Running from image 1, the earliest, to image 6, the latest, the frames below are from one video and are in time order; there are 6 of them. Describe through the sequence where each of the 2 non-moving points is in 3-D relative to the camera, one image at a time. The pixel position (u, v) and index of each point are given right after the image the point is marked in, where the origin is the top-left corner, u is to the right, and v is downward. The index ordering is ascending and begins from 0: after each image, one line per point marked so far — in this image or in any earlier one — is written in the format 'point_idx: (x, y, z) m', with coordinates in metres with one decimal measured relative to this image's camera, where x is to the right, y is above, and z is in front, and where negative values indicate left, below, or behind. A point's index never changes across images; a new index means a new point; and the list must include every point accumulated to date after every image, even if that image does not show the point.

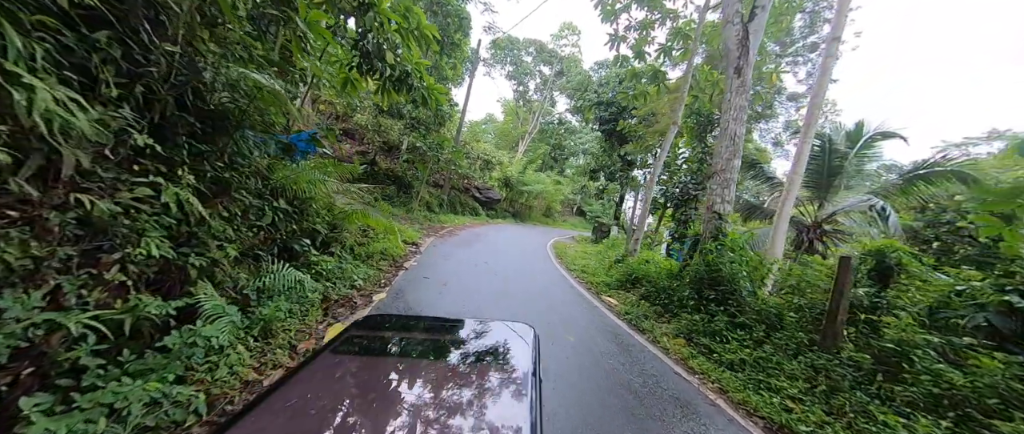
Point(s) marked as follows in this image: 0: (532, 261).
0: (+0.5, -1.3, +10.6) m
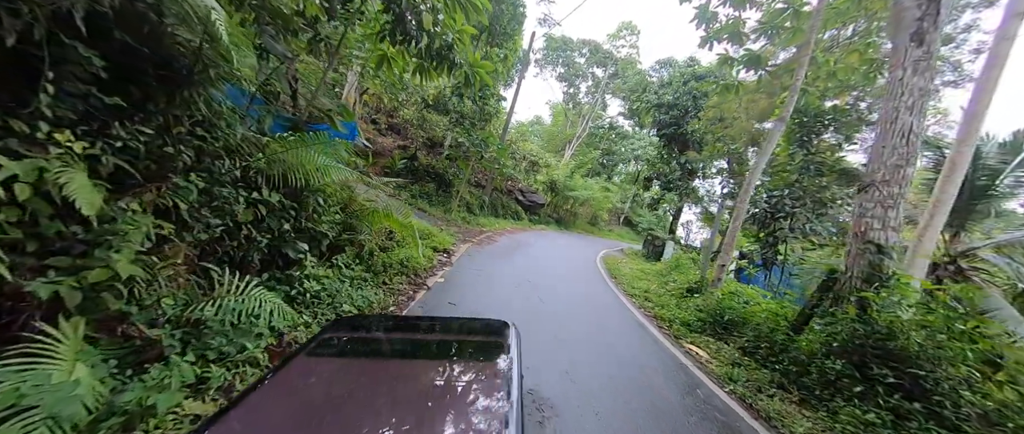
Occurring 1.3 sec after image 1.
0: (+1.8, -1.6, +9.1) m
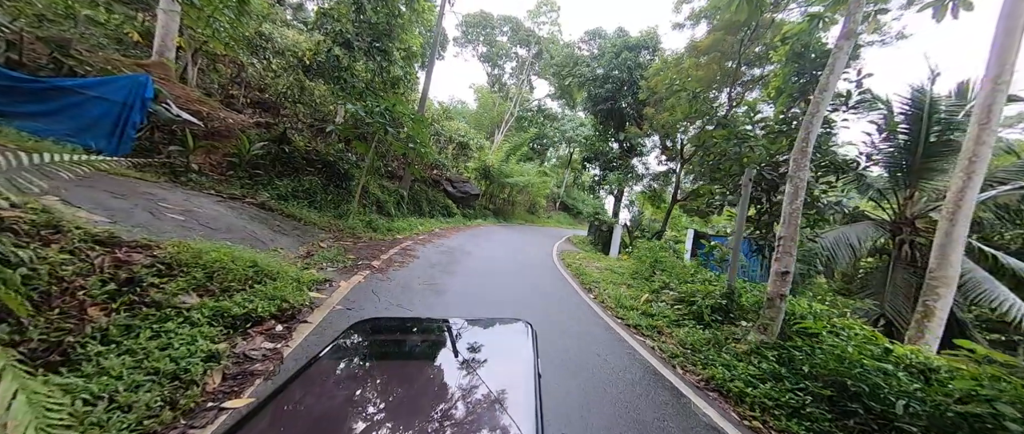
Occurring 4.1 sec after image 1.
0: (+0.6, -1.4, +6.1) m
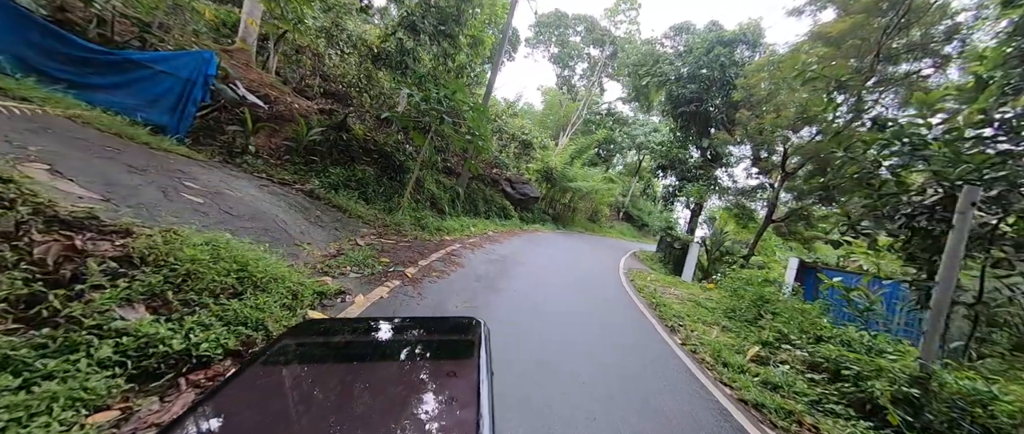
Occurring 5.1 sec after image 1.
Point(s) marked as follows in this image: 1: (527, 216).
0: (+1.4, -1.6, +4.7) m
1: (+0.8, +0.1, +18.1) m
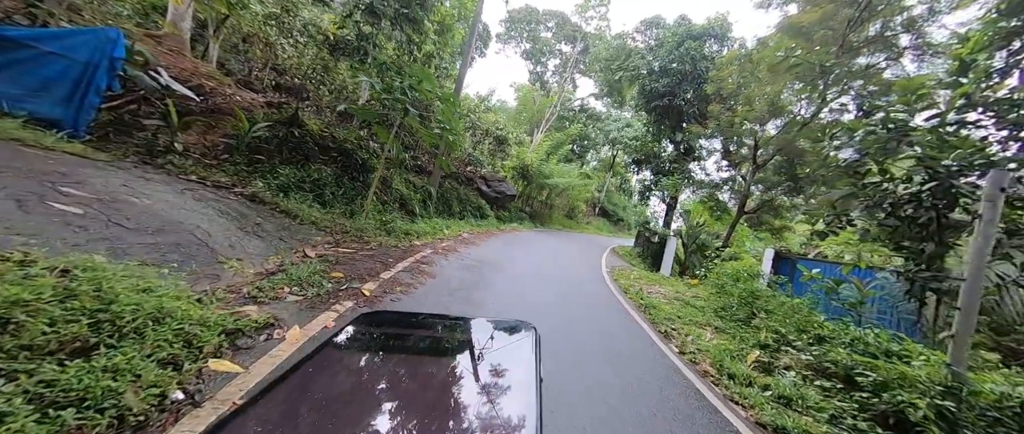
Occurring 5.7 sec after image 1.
0: (+1.2, -1.6, +4.2) m
1: (-0.4, +0.1, +17.5) m
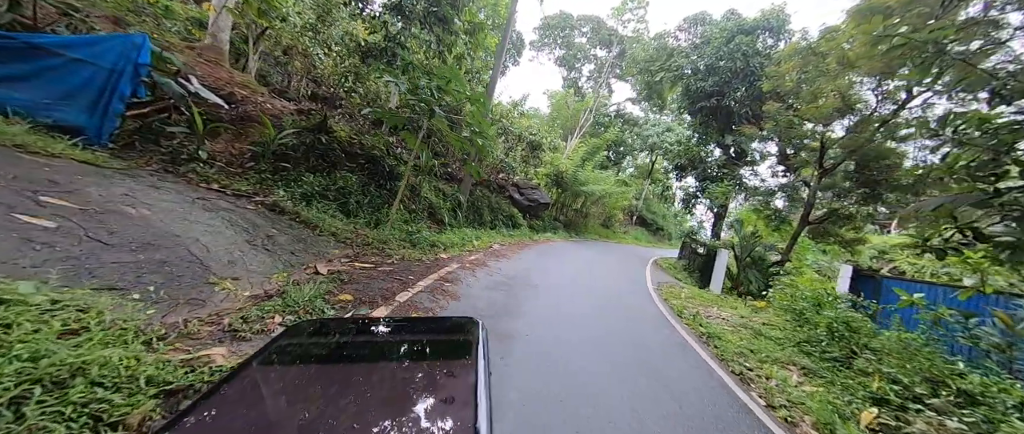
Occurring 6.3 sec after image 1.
0: (+1.5, -1.8, +3.3) m
1: (+1.2, -0.3, +16.7) m
